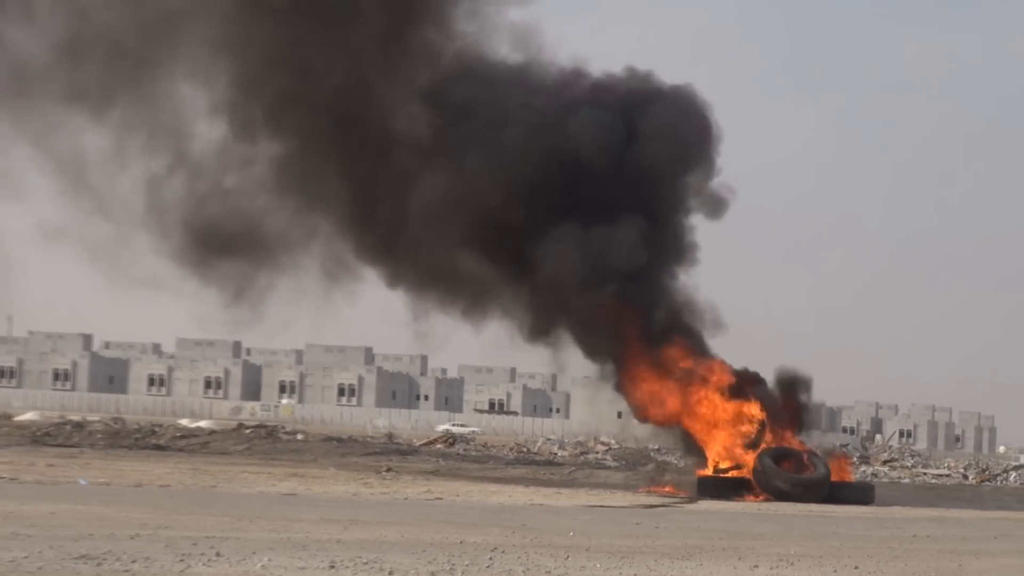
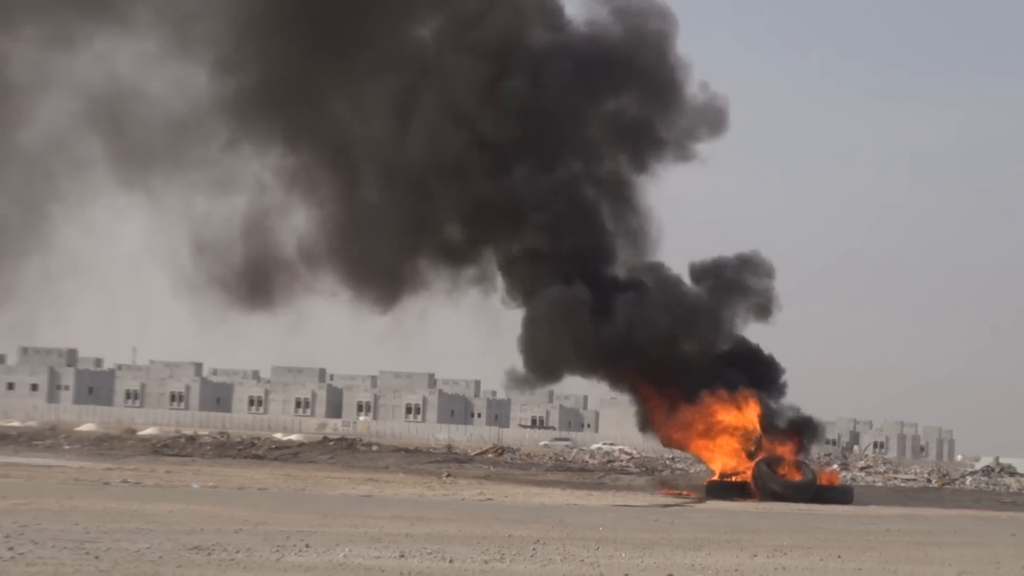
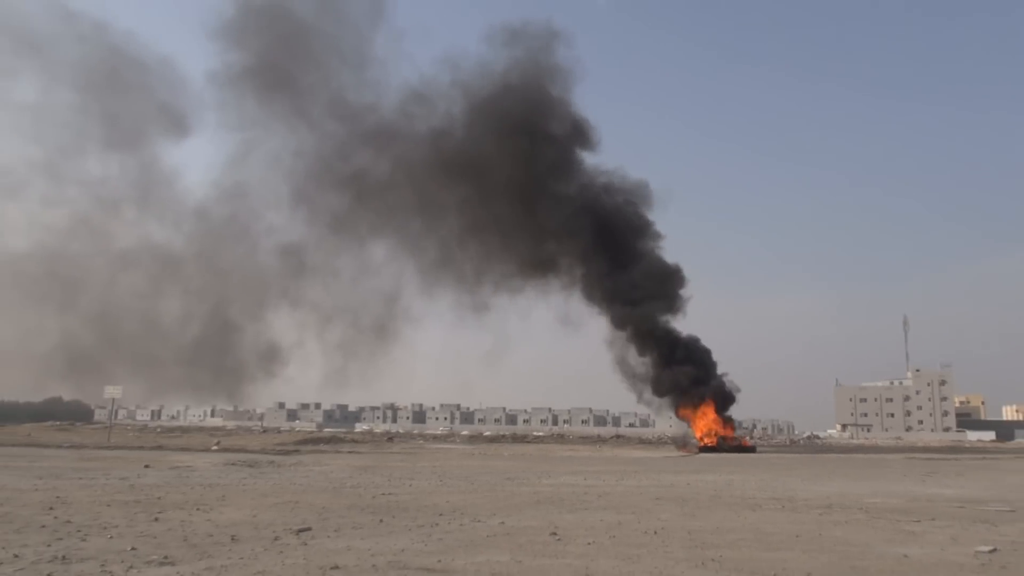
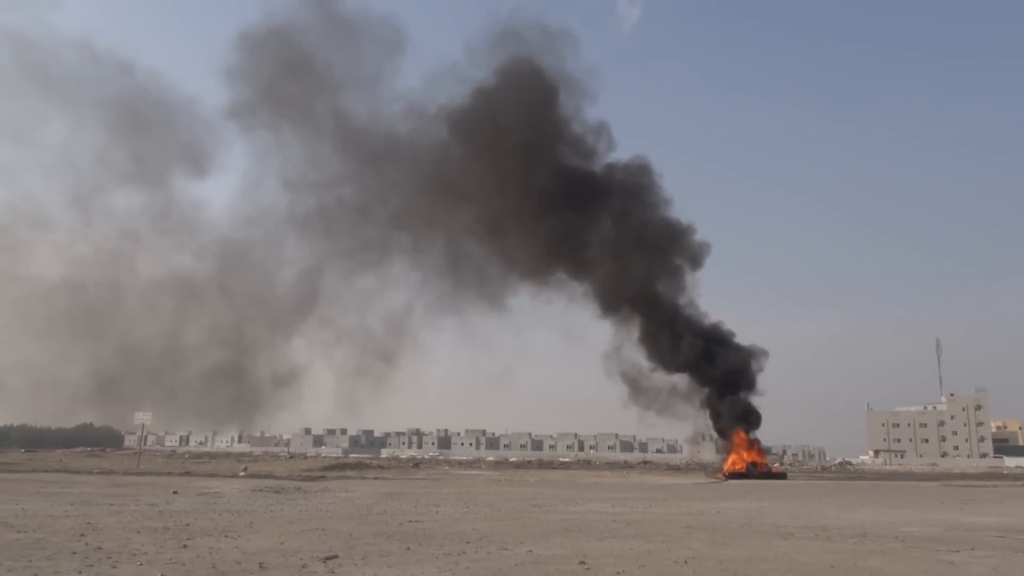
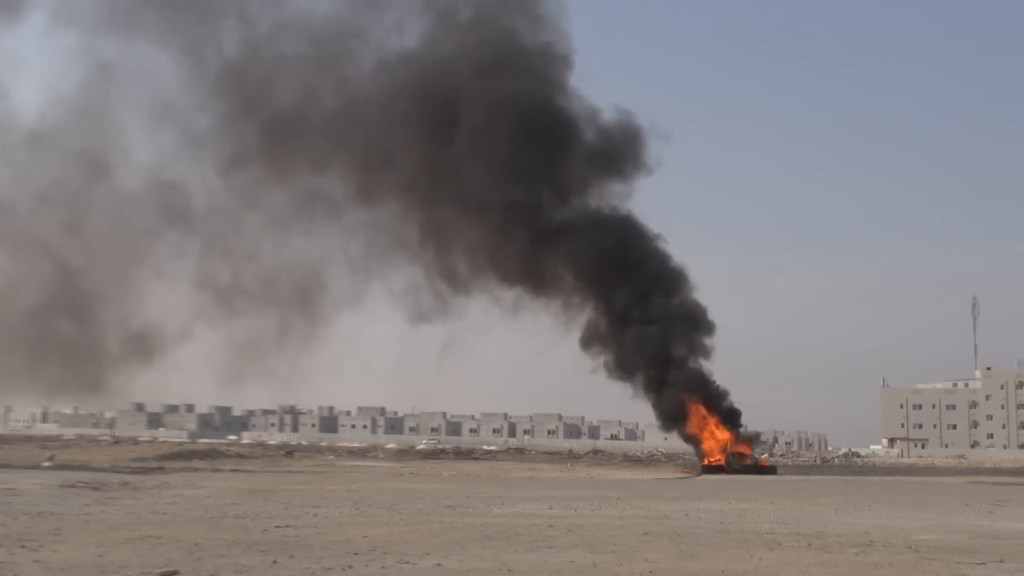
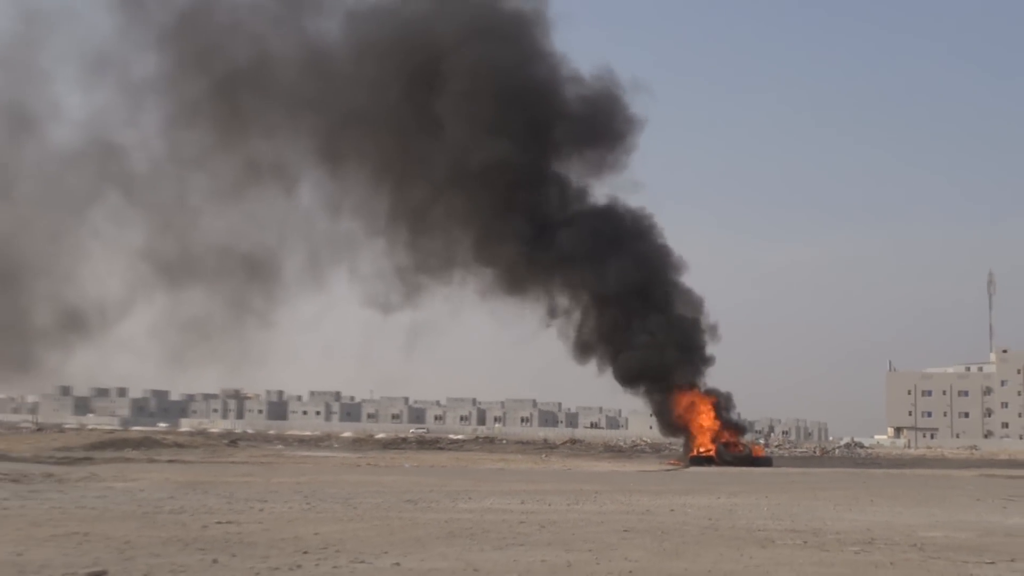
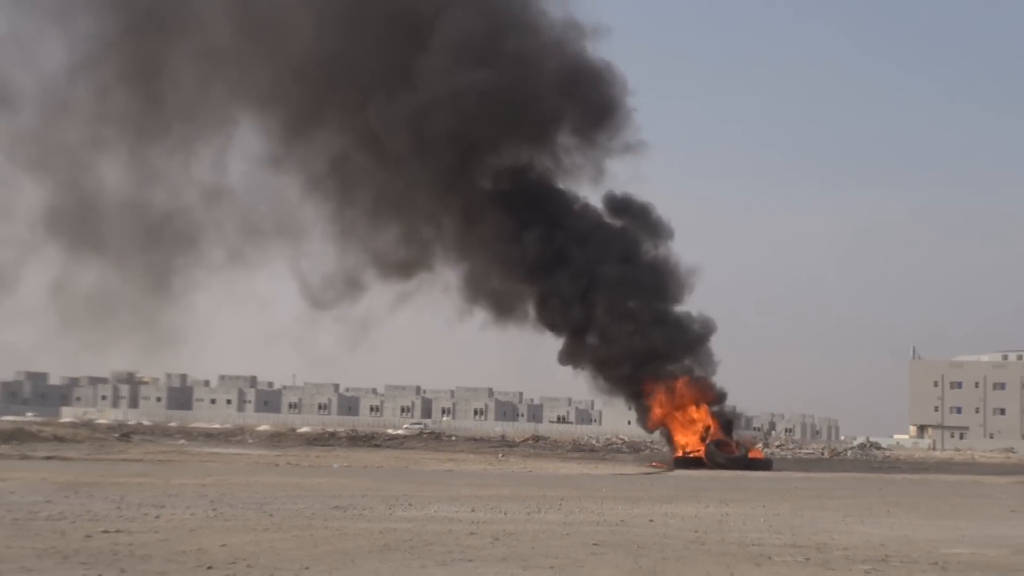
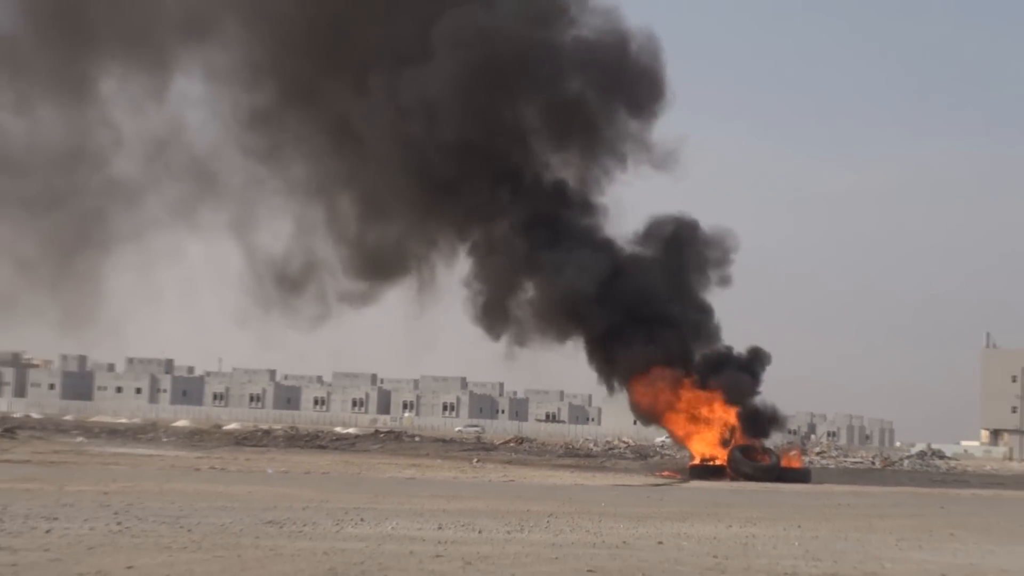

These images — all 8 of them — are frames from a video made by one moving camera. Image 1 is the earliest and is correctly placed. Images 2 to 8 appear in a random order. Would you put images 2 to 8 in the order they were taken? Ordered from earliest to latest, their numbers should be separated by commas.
2, 8, 7, 6, 5, 3, 4
